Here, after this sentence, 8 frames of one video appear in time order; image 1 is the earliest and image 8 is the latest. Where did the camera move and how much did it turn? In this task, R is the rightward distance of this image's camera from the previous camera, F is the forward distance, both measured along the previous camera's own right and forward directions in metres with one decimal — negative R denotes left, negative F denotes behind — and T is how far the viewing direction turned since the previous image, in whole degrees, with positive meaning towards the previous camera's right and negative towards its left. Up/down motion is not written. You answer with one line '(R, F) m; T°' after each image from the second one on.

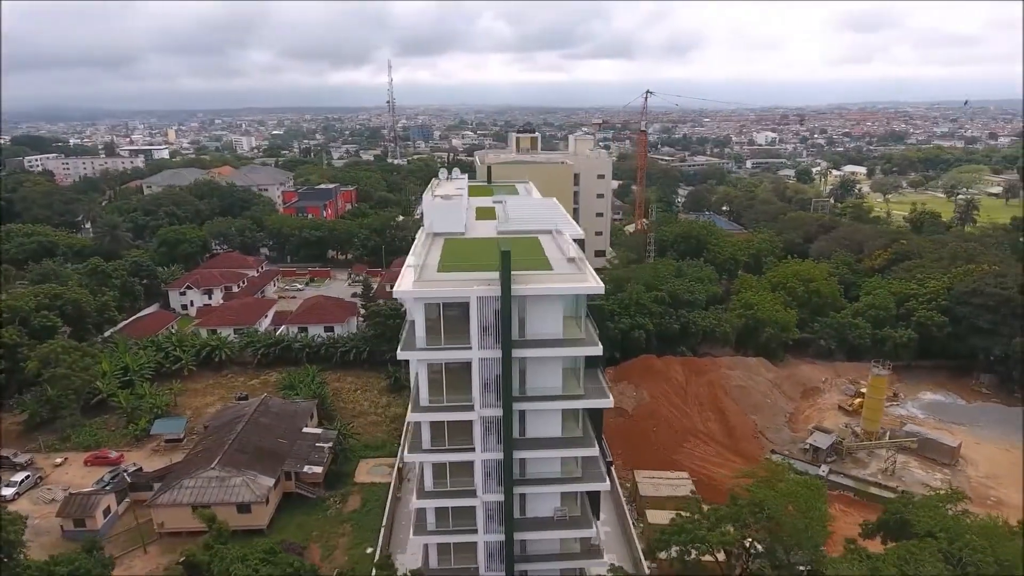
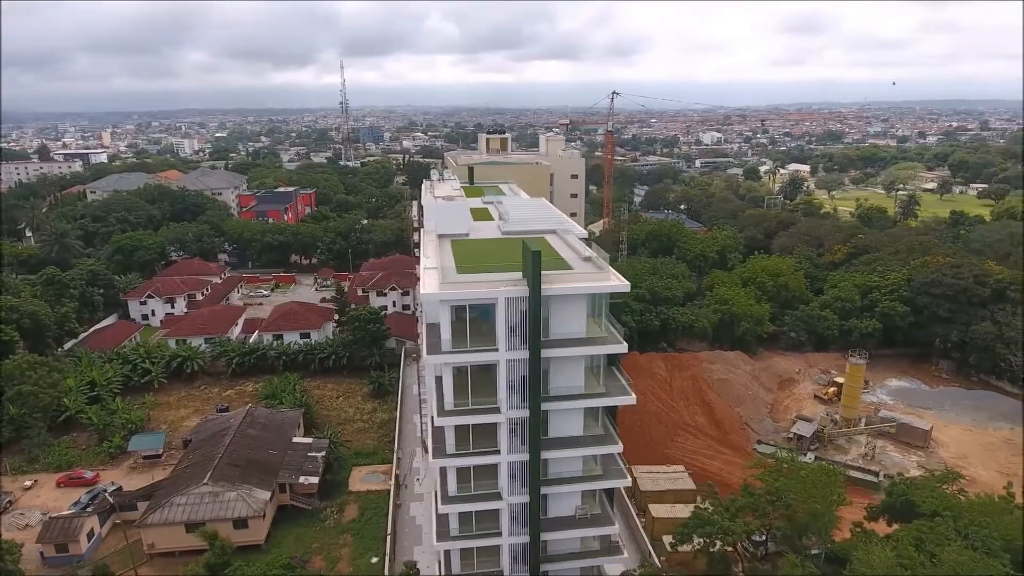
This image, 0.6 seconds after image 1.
(-1.9, +0.2) m; +4°
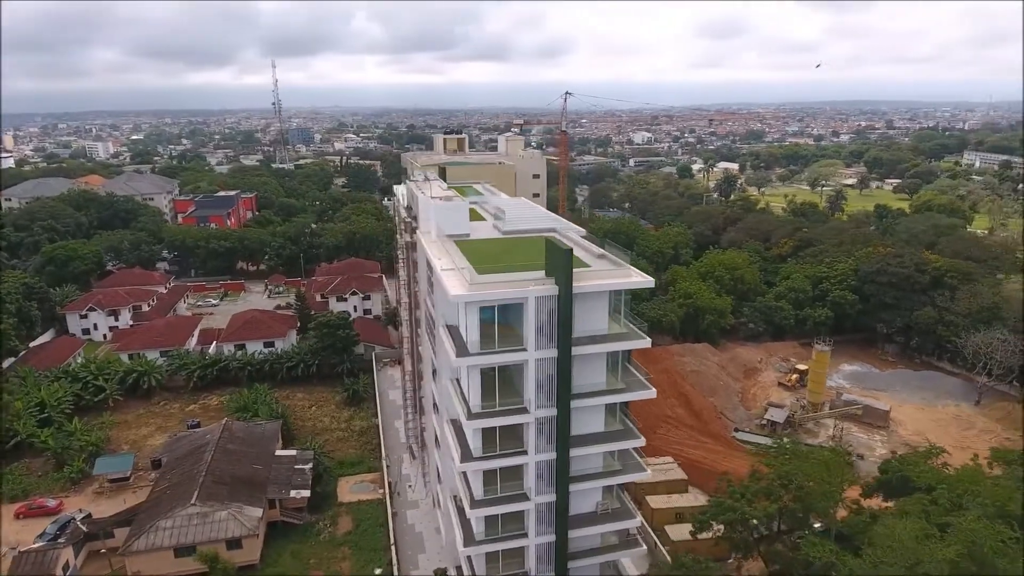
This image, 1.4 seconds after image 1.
(-2.4, +0.2) m; +6°
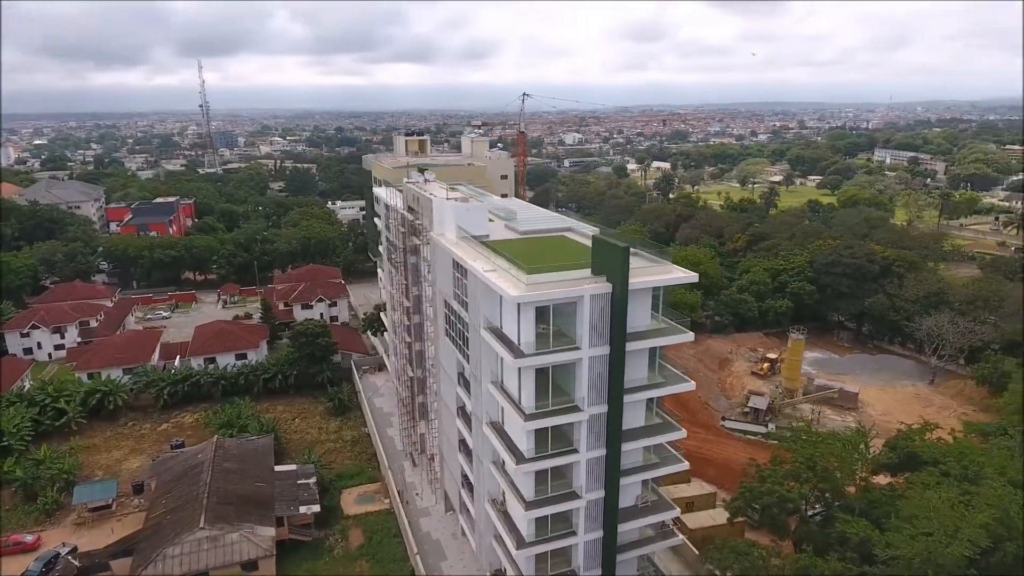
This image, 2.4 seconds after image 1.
(-3.1, +0.2) m; +6°
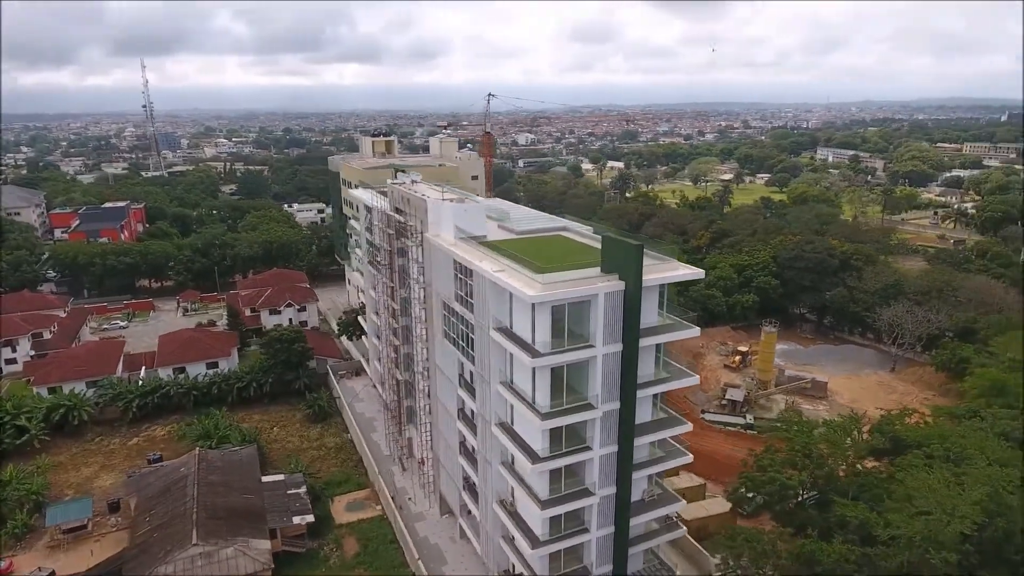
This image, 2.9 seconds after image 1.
(-1.6, +0.1) m; +4°
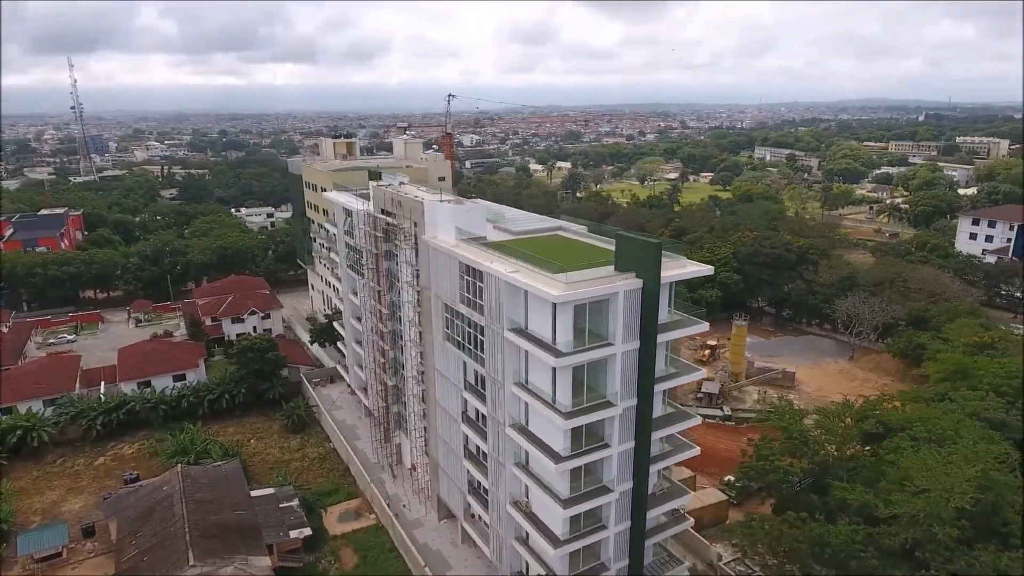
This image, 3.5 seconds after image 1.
(-1.9, +0.1) m; +5°
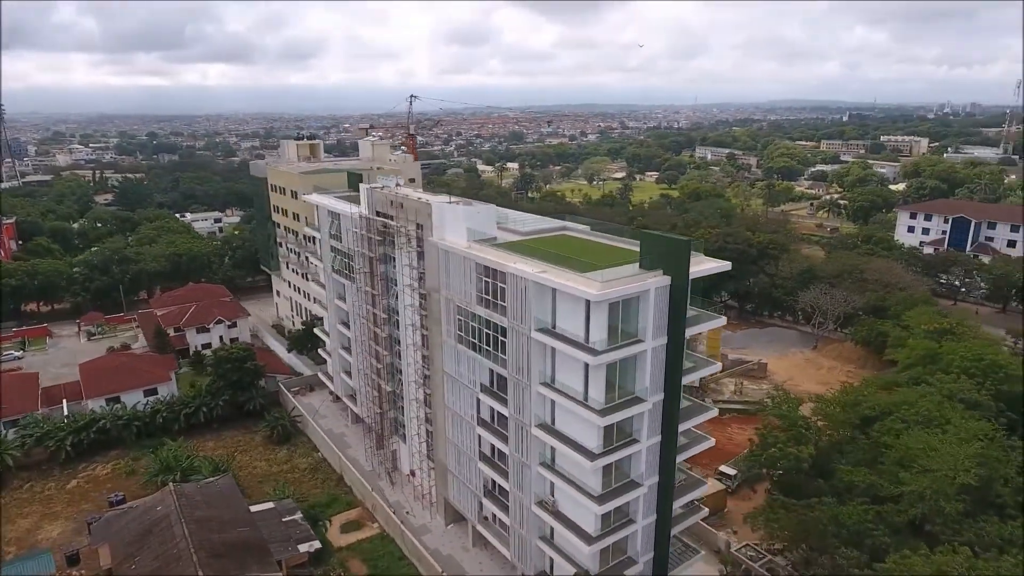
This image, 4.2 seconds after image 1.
(-2.3, +0.1) m; +5°
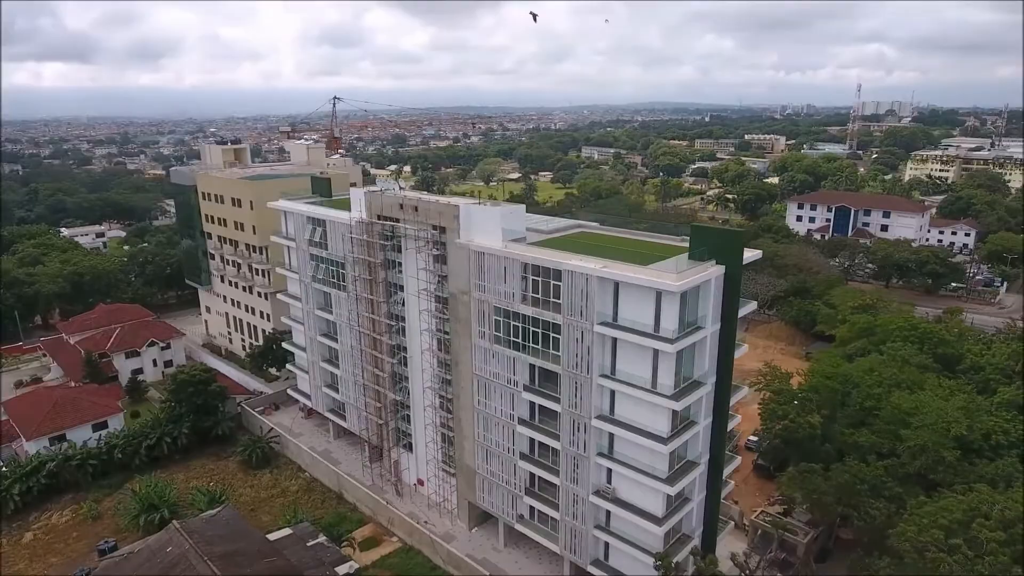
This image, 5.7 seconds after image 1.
(-5.1, +0.3) m; +11°
